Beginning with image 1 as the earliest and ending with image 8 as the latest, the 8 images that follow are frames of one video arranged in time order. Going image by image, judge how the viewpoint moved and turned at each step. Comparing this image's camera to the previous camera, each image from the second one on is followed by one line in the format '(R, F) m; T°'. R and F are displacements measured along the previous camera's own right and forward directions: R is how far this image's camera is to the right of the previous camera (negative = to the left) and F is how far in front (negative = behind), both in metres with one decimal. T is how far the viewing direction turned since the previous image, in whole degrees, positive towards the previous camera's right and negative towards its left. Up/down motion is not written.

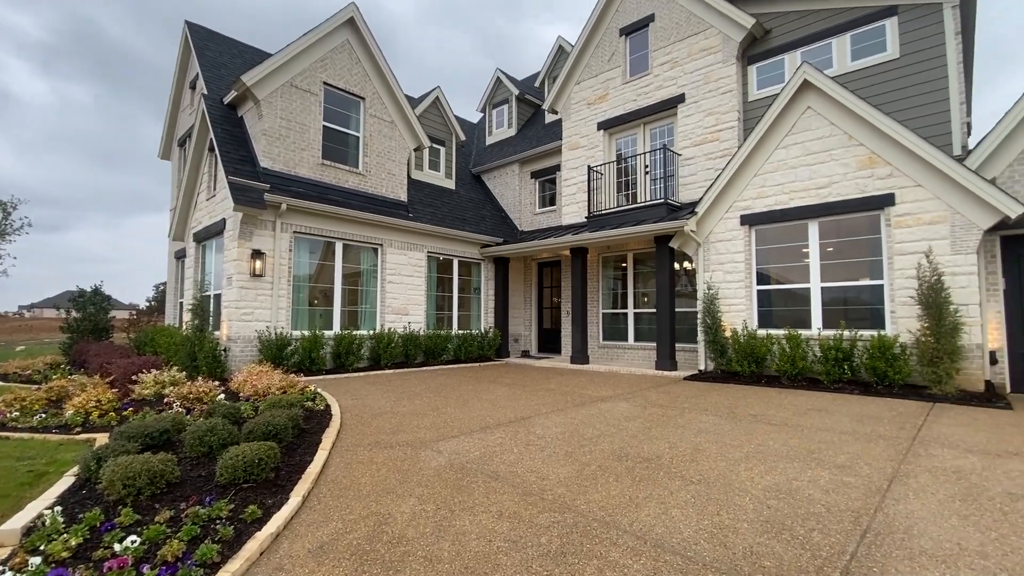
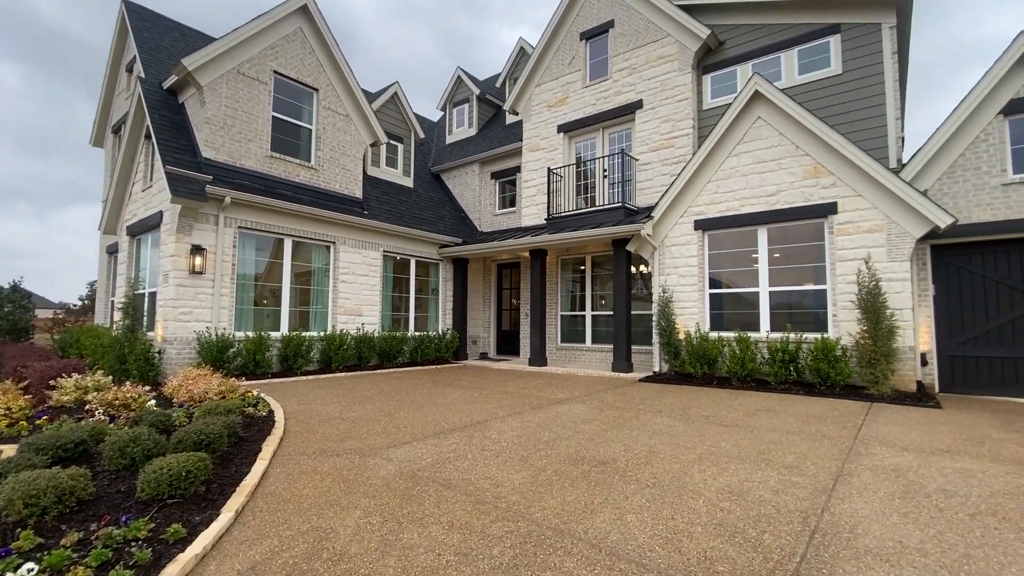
(0.0, +0.1) m; +5°
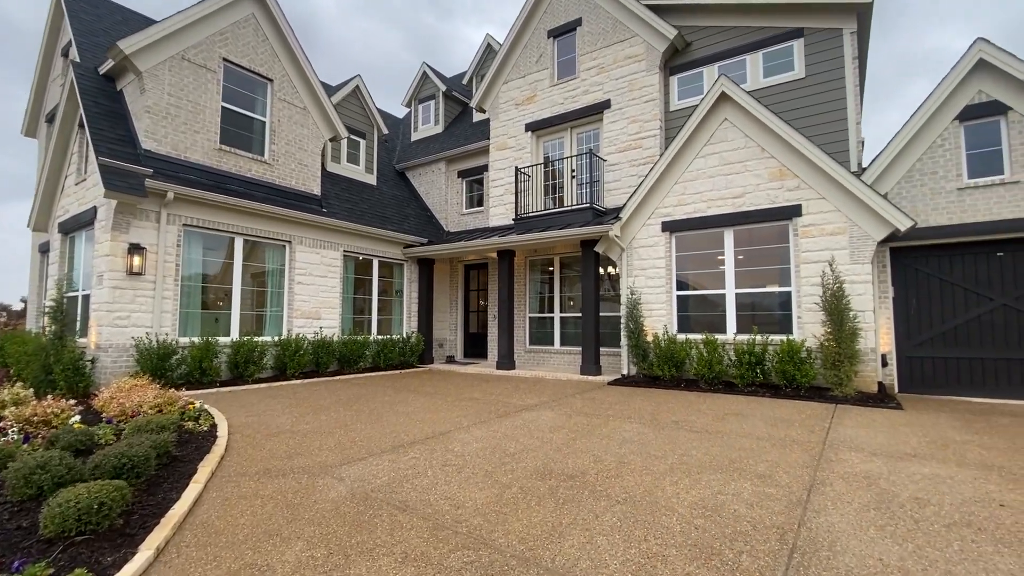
(+0.1, +0.3) m; +4°
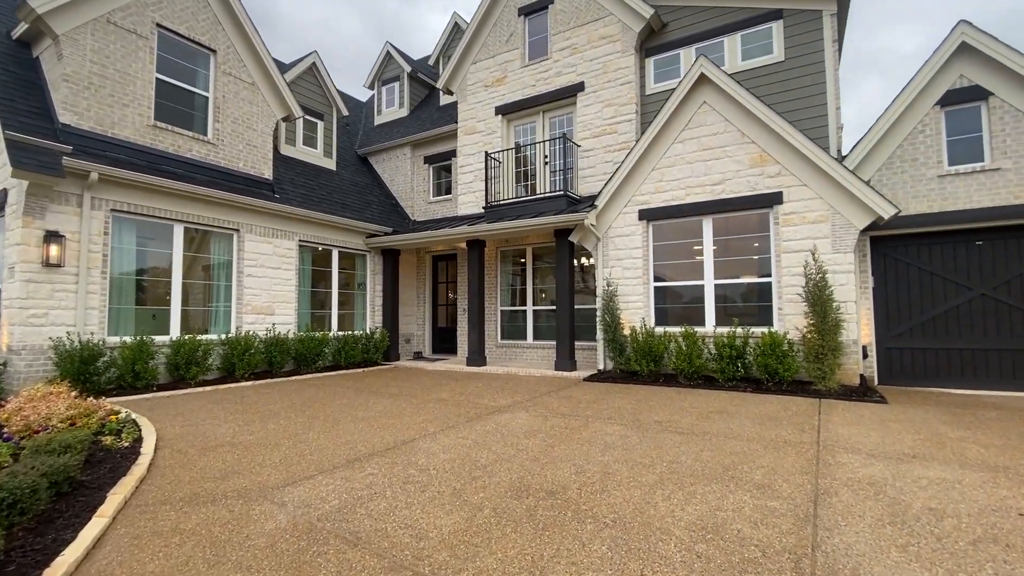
(0.0, +0.5) m; +4°
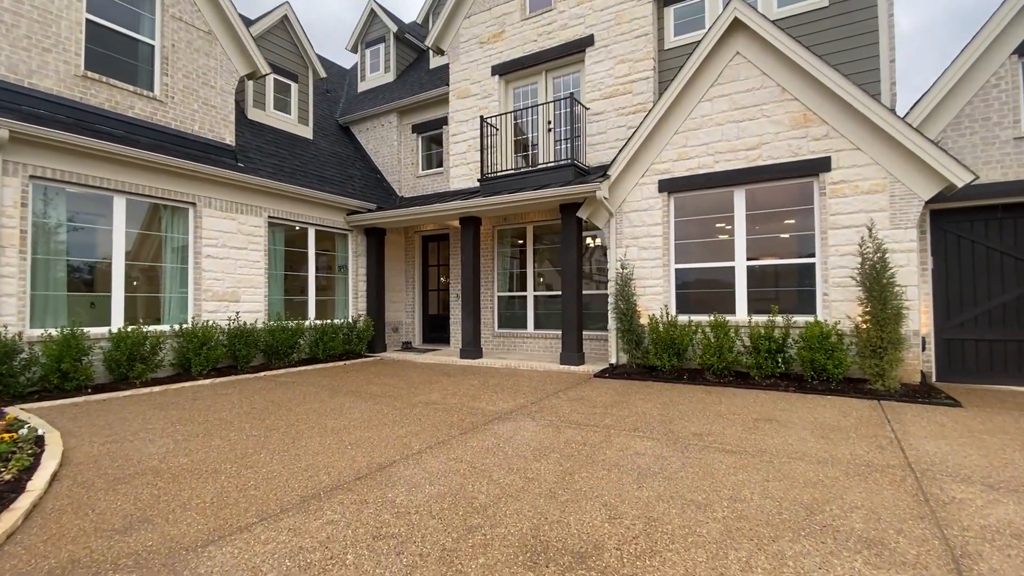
(-0.1, +1.1) m; +1°
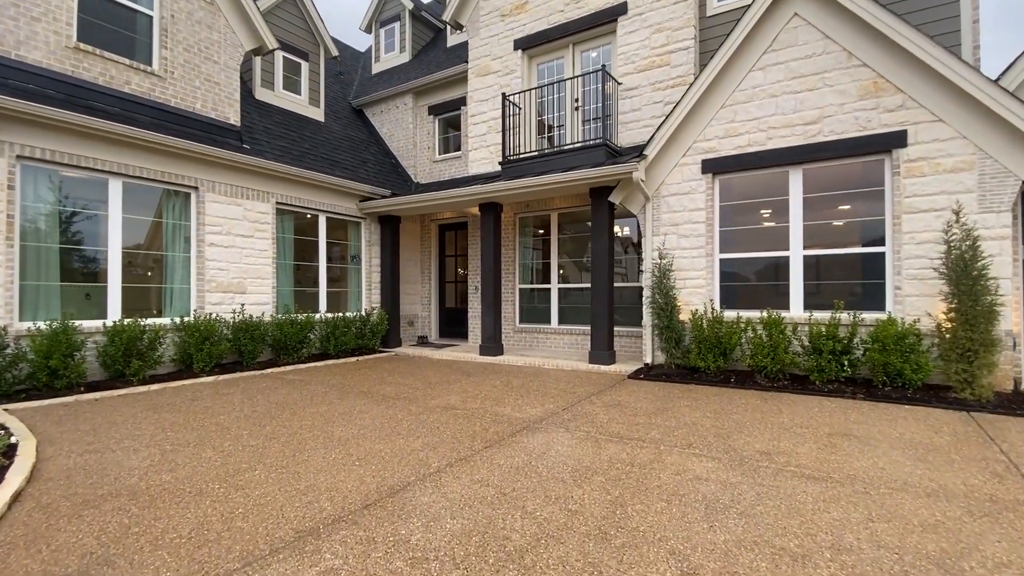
(-0.2, +0.7) m; -2°
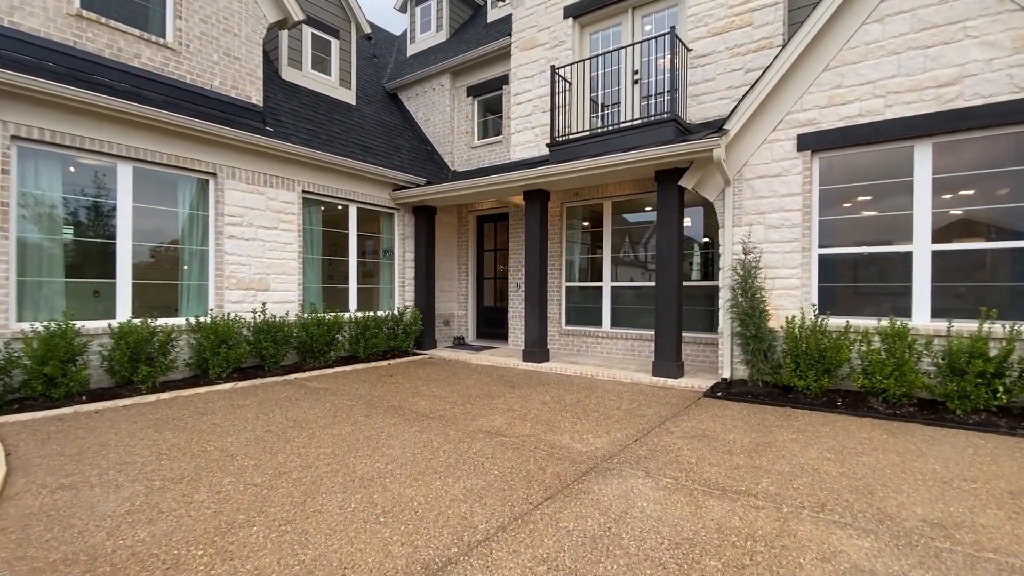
(-0.2, +0.9) m; -4°
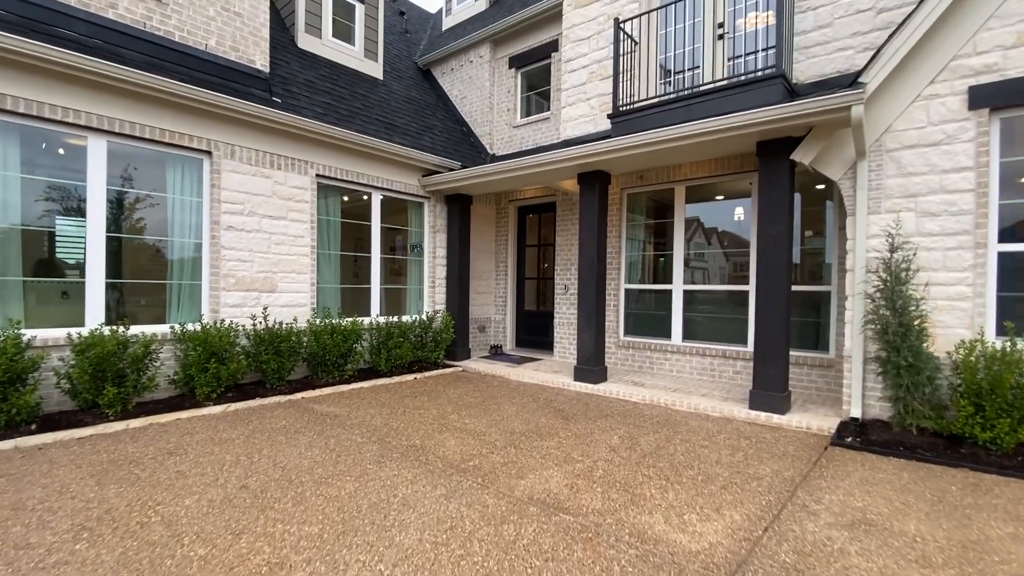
(-0.2, +1.3) m; -4°
